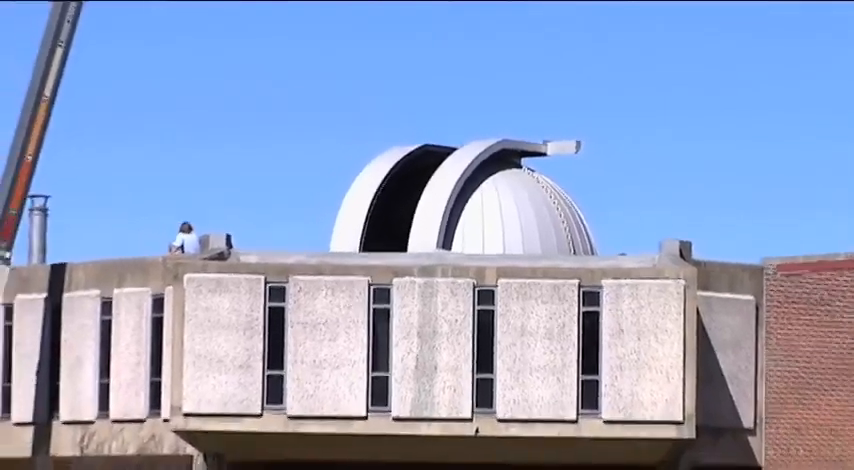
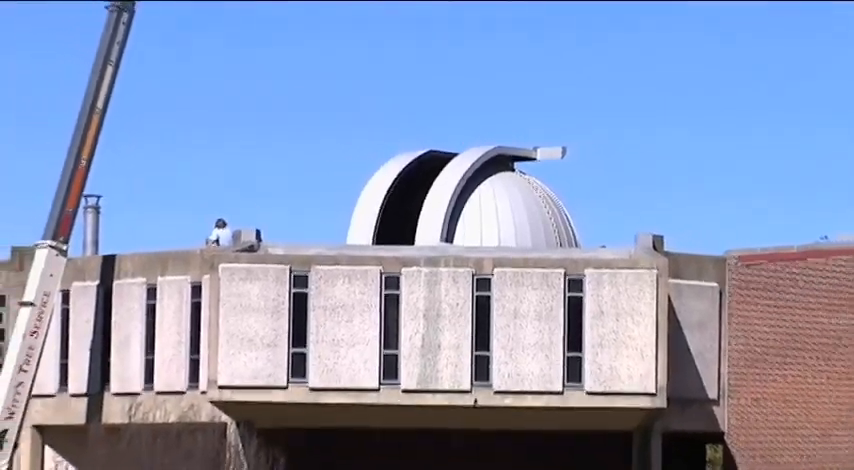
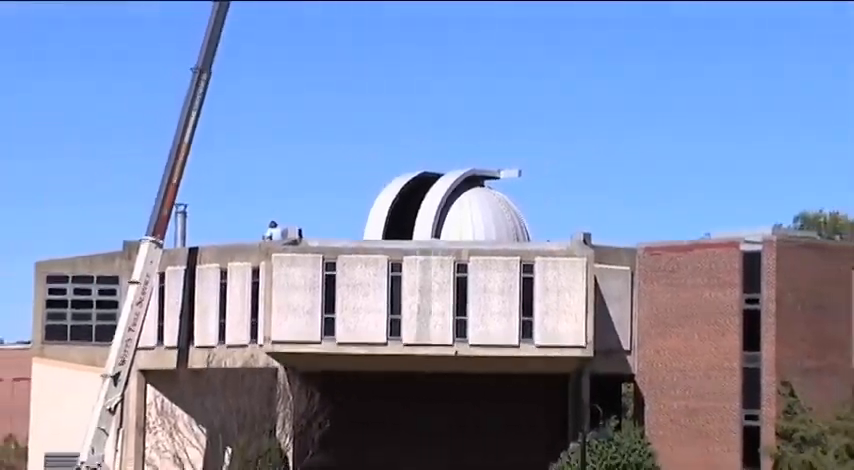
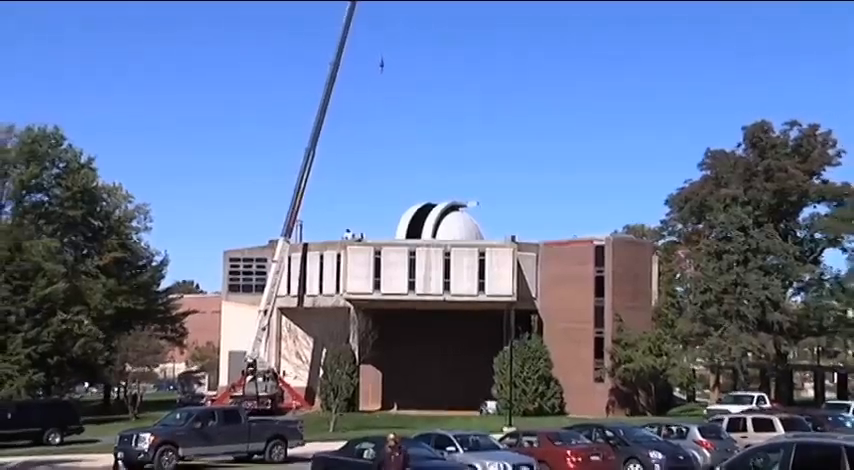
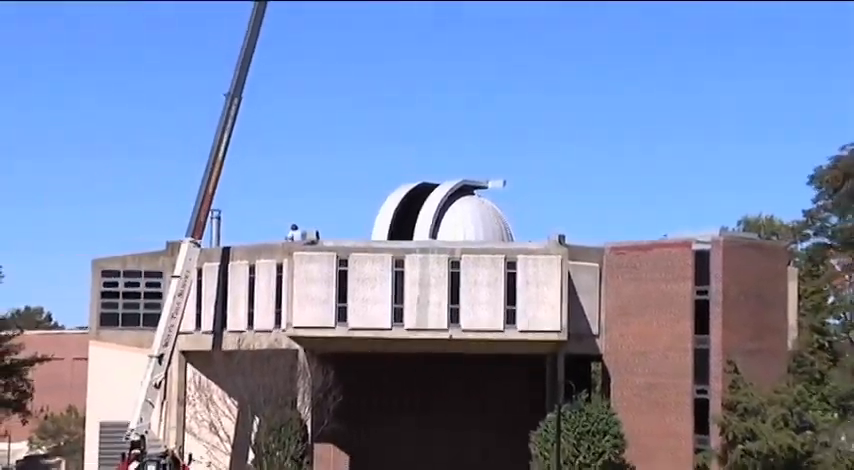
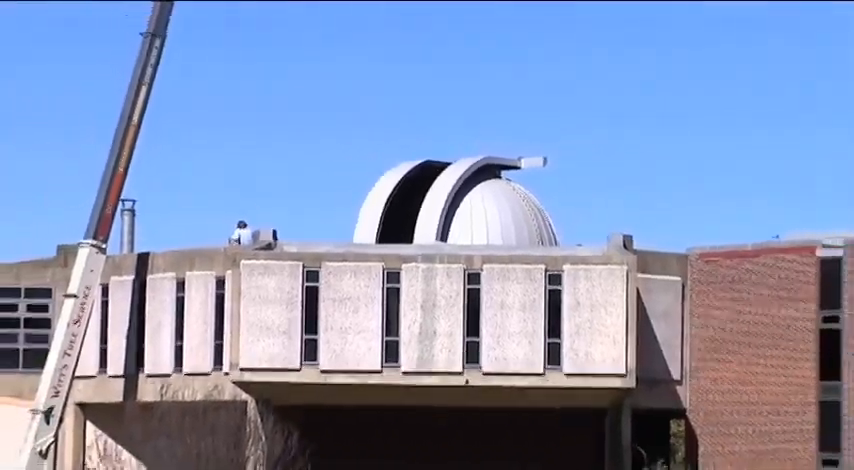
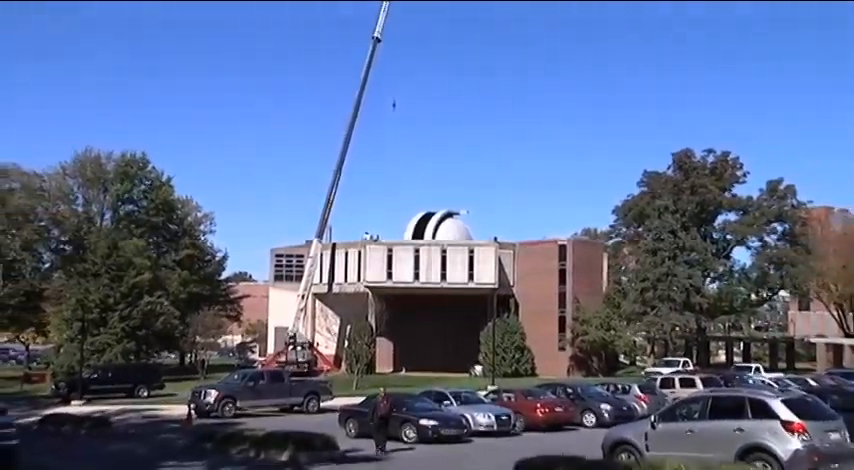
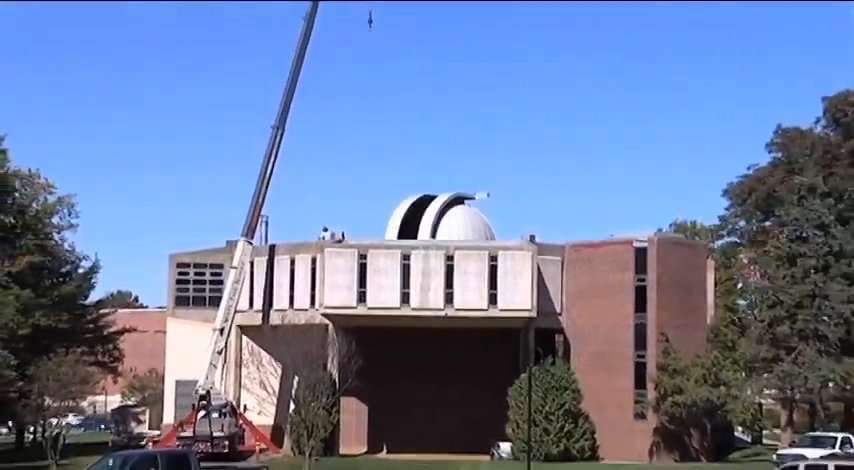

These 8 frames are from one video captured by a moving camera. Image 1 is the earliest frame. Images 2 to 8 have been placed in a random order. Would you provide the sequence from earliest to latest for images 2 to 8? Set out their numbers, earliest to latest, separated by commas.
2, 6, 3, 5, 8, 4, 7
